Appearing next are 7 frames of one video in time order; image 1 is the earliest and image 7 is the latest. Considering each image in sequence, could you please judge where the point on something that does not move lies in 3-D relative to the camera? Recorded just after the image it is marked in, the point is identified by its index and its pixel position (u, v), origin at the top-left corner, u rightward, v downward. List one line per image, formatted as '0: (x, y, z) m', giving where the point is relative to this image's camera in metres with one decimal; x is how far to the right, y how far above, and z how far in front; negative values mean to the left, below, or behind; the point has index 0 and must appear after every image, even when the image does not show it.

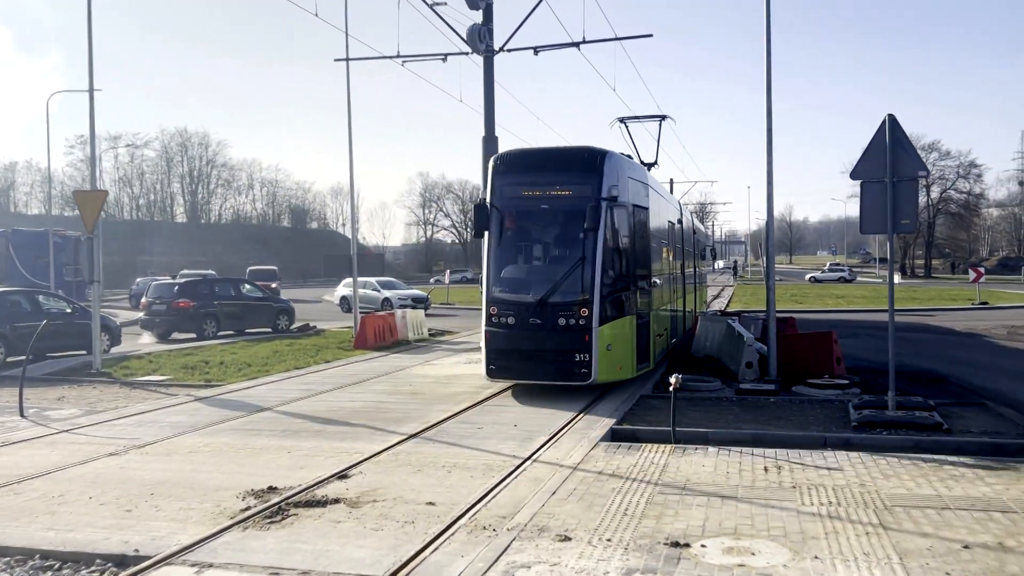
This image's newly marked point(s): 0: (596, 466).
0: (+0.8, -1.6, +7.6) m
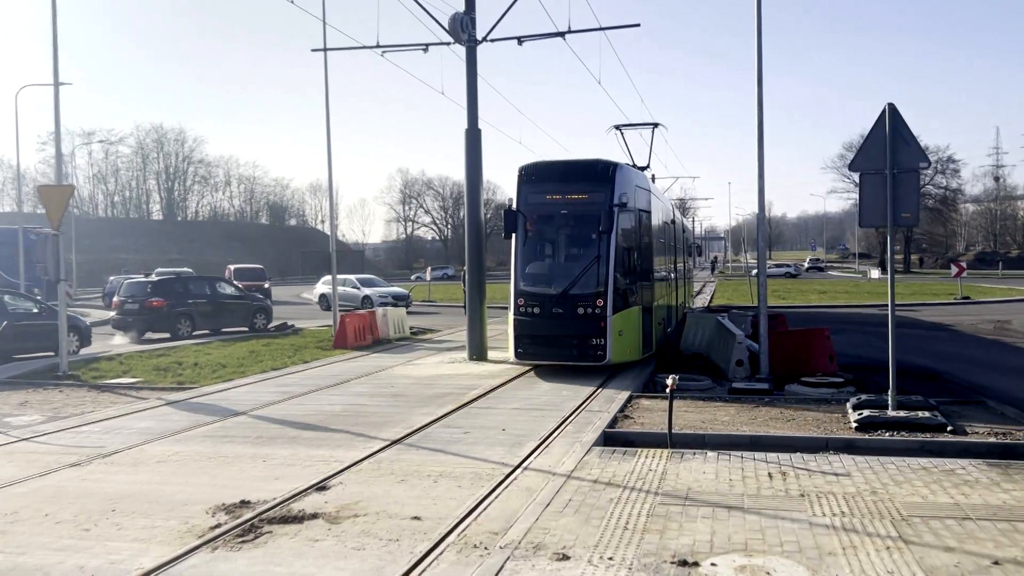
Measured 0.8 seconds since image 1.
0: (+0.7, -1.6, +7.2) m
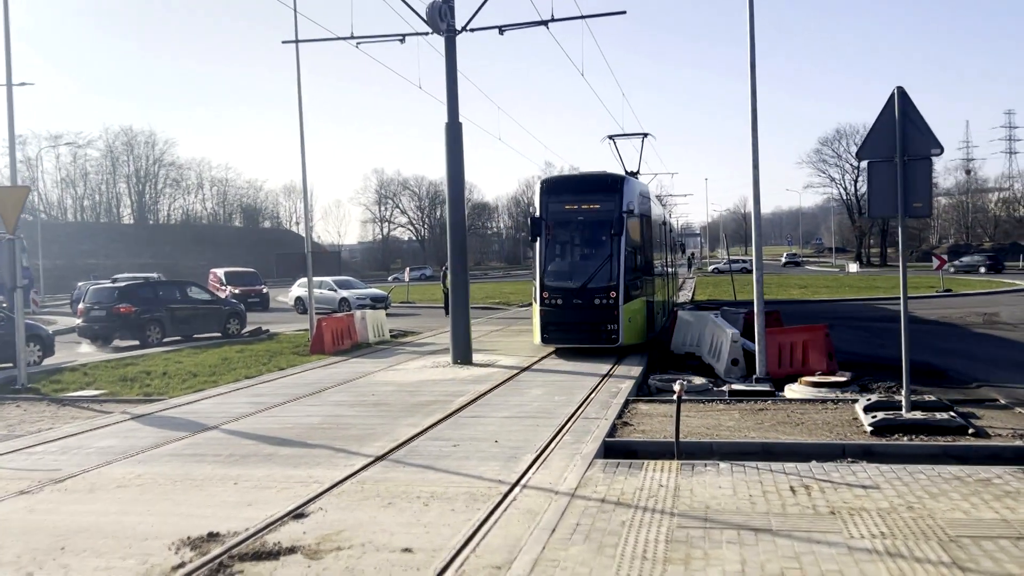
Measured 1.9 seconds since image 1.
0: (+0.7, -1.6, +6.5) m
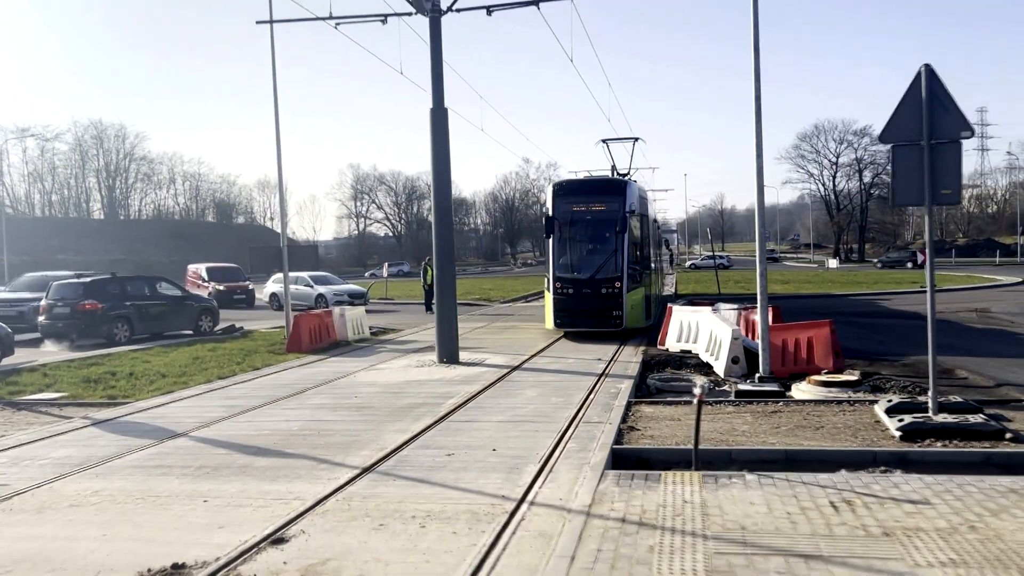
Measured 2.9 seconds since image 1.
0: (+0.7, -1.6, +5.8) m
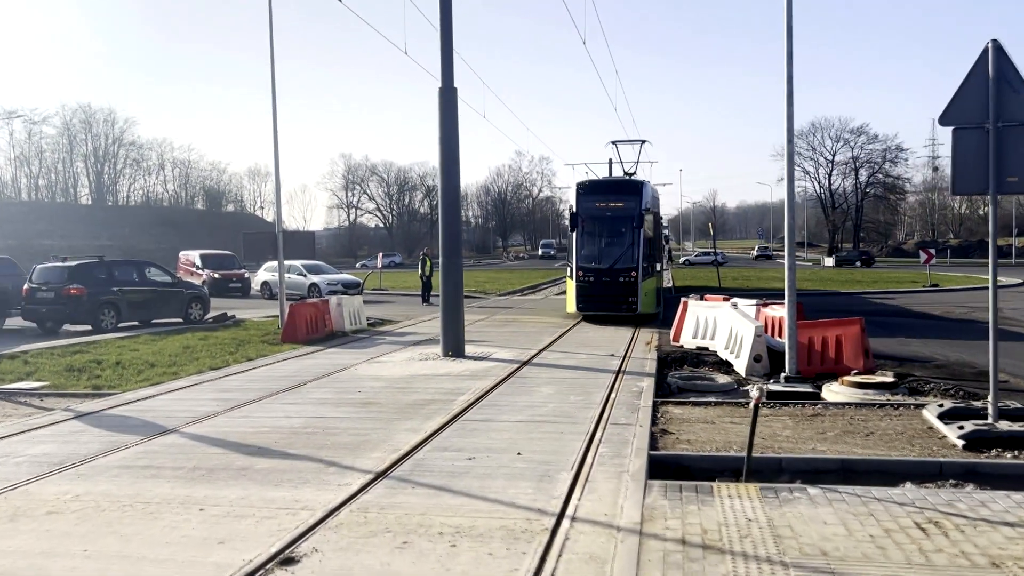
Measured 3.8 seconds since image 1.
0: (+1.0, -1.5, +5.1) m
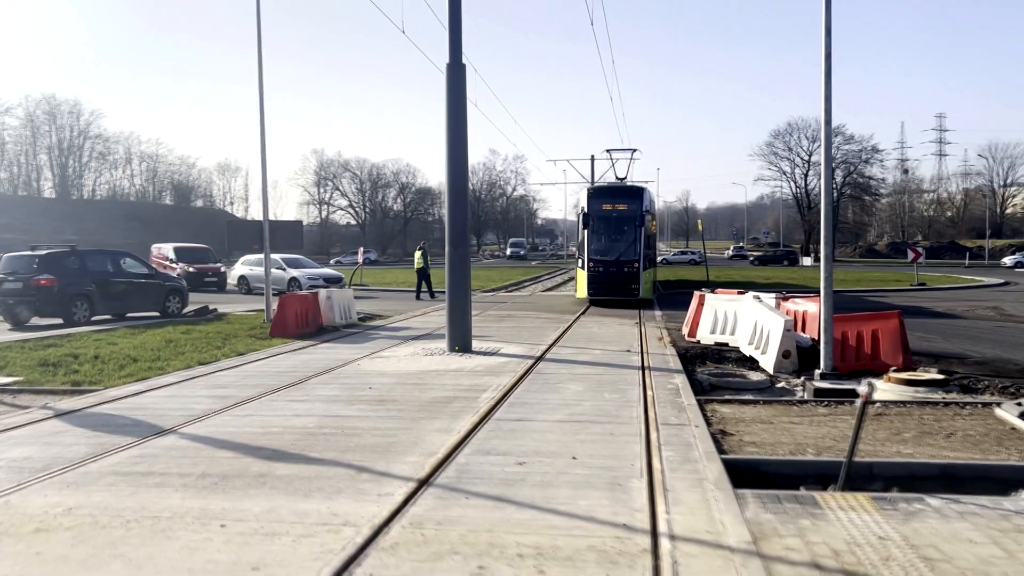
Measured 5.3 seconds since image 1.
0: (+1.5, -1.4, +4.3) m
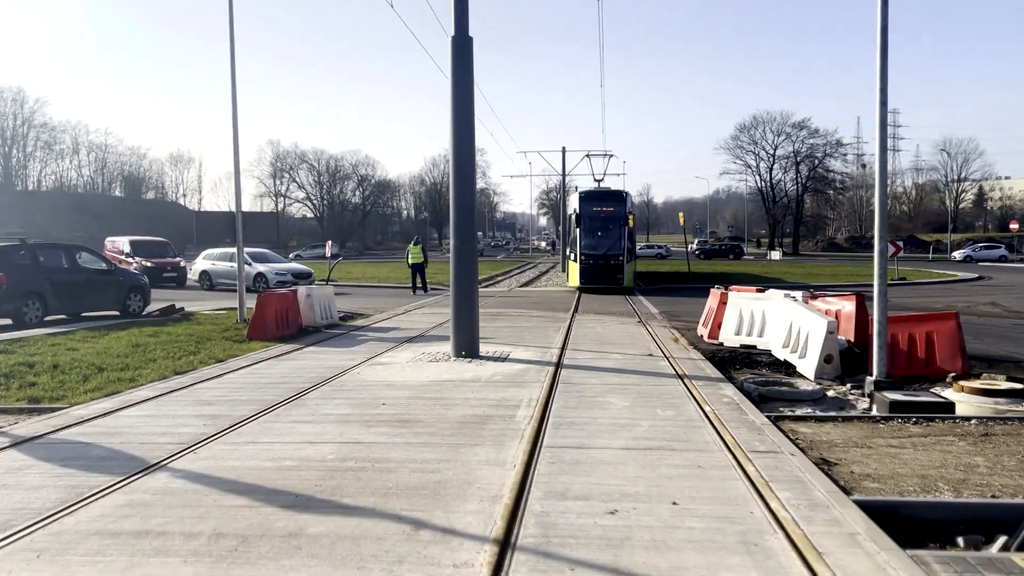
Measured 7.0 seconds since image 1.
0: (+2.1, -1.4, +3.2) m
